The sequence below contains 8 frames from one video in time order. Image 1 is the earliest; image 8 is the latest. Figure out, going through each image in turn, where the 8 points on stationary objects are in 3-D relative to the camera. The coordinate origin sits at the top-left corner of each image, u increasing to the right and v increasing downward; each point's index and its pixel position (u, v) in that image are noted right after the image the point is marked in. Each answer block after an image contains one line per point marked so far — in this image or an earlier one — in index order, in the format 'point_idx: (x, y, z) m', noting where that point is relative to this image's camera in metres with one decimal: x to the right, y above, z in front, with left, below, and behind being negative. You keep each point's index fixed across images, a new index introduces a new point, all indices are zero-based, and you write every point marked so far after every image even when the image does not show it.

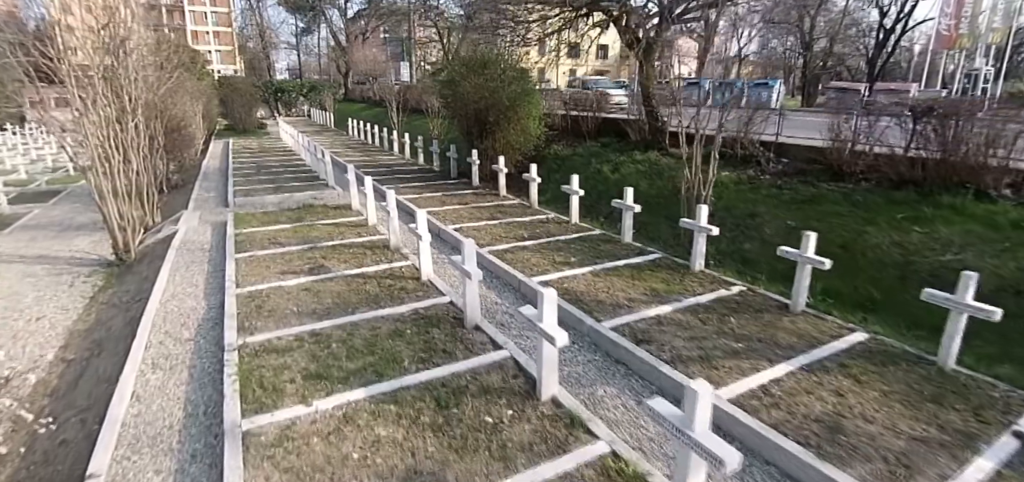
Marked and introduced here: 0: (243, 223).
0: (-4.5, +0.3, +8.5) m
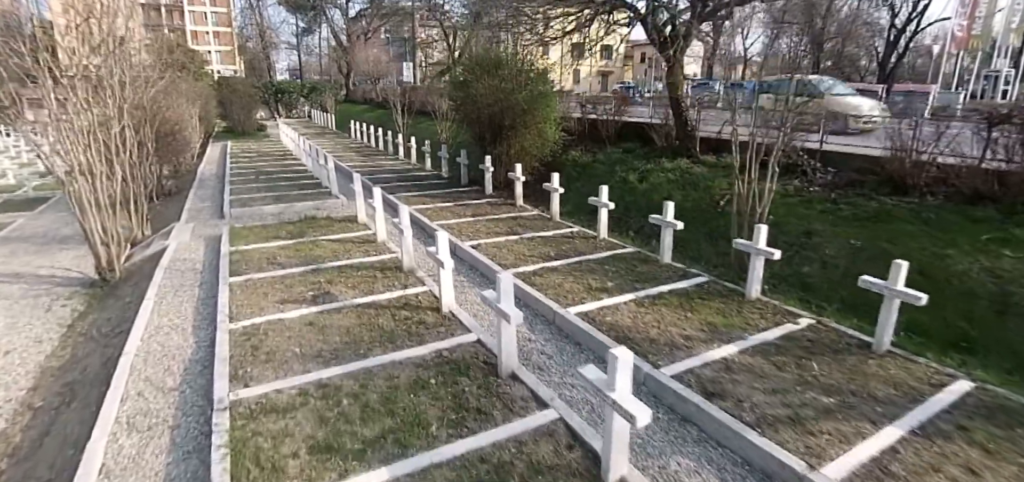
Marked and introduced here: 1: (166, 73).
0: (-4.1, +0.1, +7.7) m
1: (-9.5, +4.6, +13.9) m
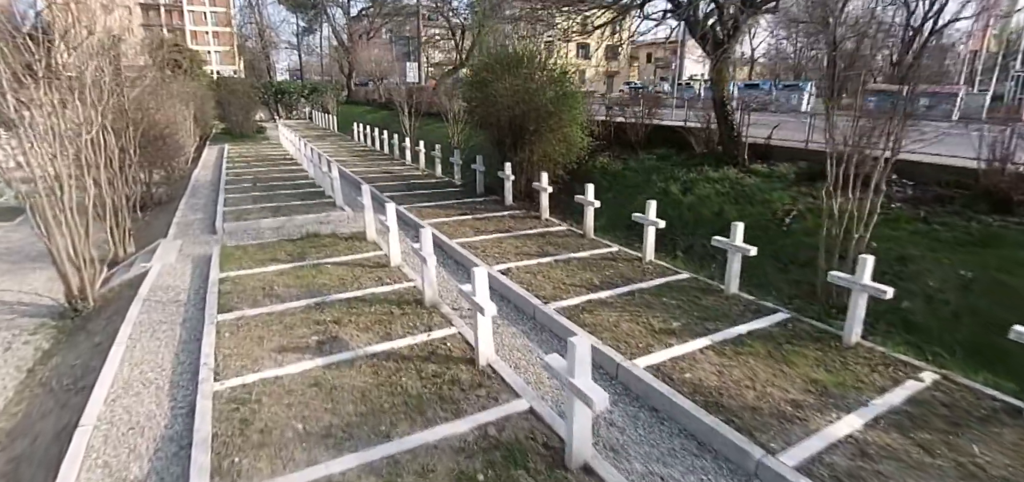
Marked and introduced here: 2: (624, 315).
0: (-3.7, -0.2, +6.7) m
1: (-9.1, +4.3, +12.9) m
2: (+1.1, -0.8, +5.2) m
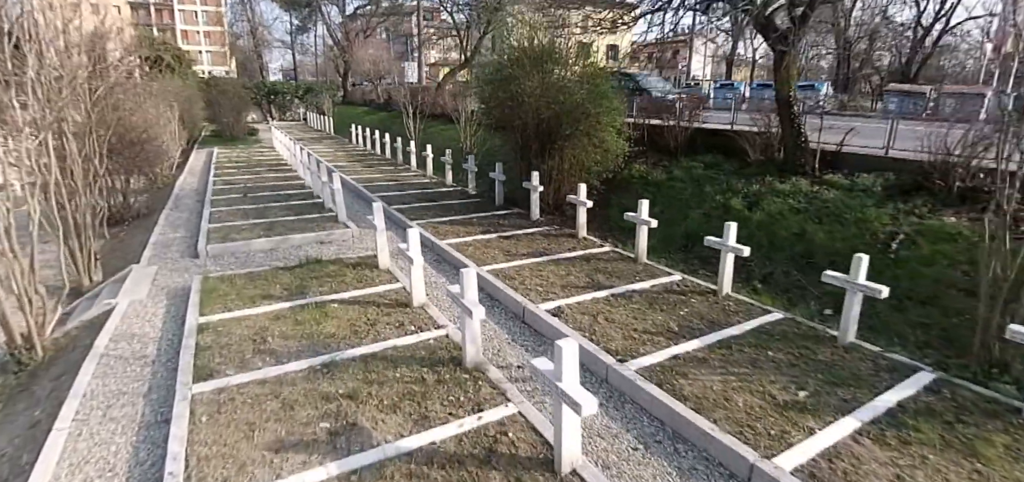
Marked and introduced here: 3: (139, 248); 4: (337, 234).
0: (-3.2, -0.6, +5.4) m
1: (-8.6, +3.9, +11.6) m
2: (+1.7, -1.1, +4.0) m
3: (-5.8, -0.1, +7.9) m
4: (-2.6, +0.1, +7.6) m
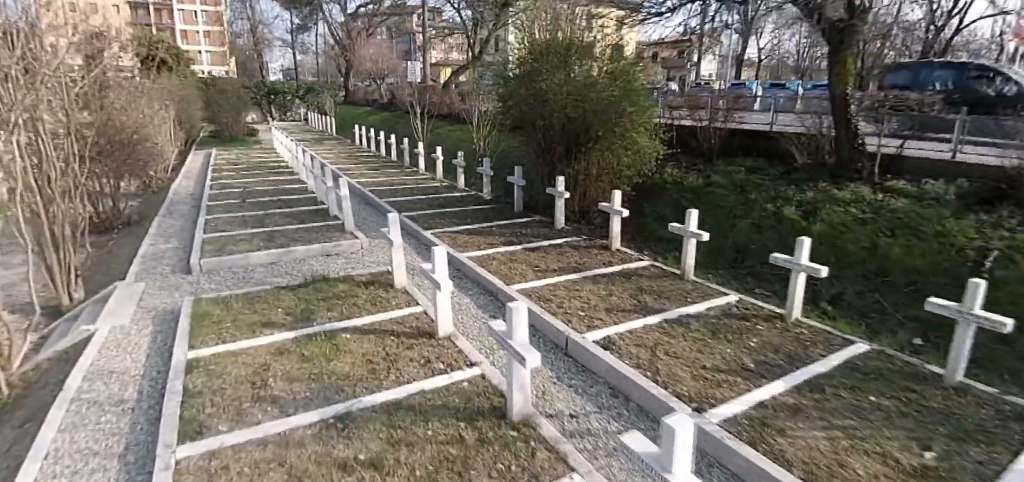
0: (-2.8, -0.8, +4.6) m
1: (-8.2, +3.7, +10.8) m
2: (+2.1, -1.2, +3.3) m
3: (-5.5, -0.3, +7.2) m
4: (-2.3, -0.1, +6.9) m
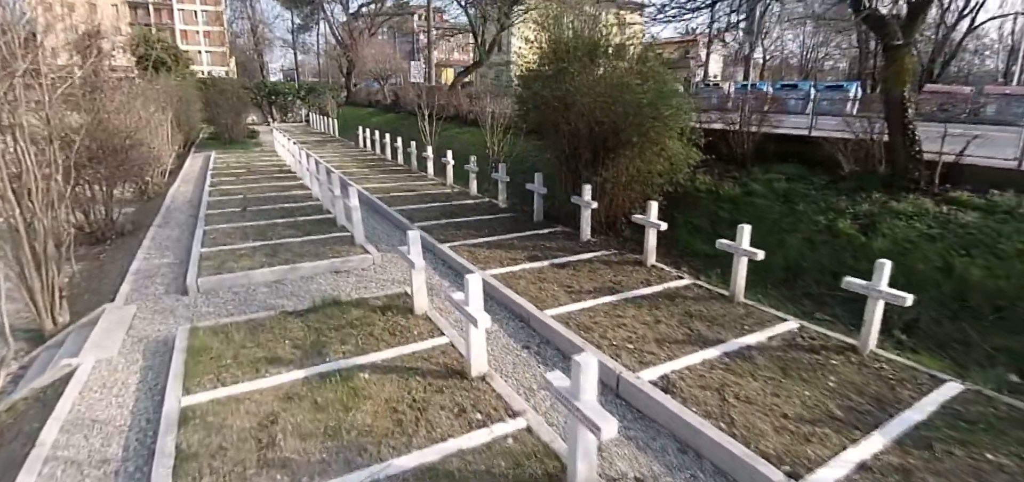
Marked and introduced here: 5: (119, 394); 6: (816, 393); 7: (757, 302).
0: (-2.5, -1.0, +4.1) m
1: (-7.9, +3.5, +10.2) m
2: (+2.4, -1.4, +2.7) m
3: (-5.1, -0.5, +6.6) m
4: (-1.9, -0.3, +6.3) m
5: (-3.0, -1.2, +3.9) m
6: (+2.3, -1.1, +3.8) m
7: (+2.6, -0.6, +5.4) m
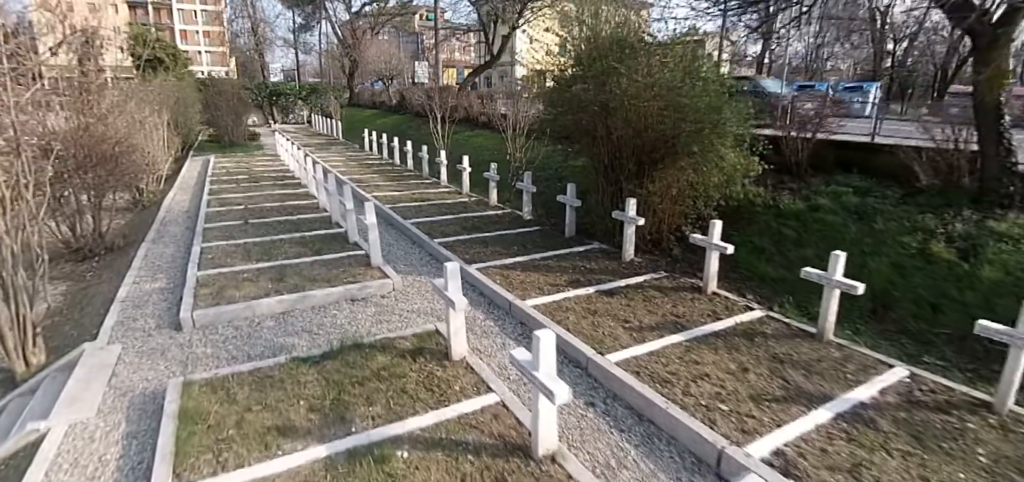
0: (-2.0, -1.2, +3.3) m
1: (-7.5, +3.3, +9.4) m
2: (+2.9, -1.7, +1.9) m
3: (-4.7, -0.7, +5.8) m
4: (-1.5, -0.5, +5.5) m
5: (-2.6, -1.4, +3.1) m
6: (+2.7, -1.4, +3.0) m
7: (+3.1, -0.9, +4.6) m
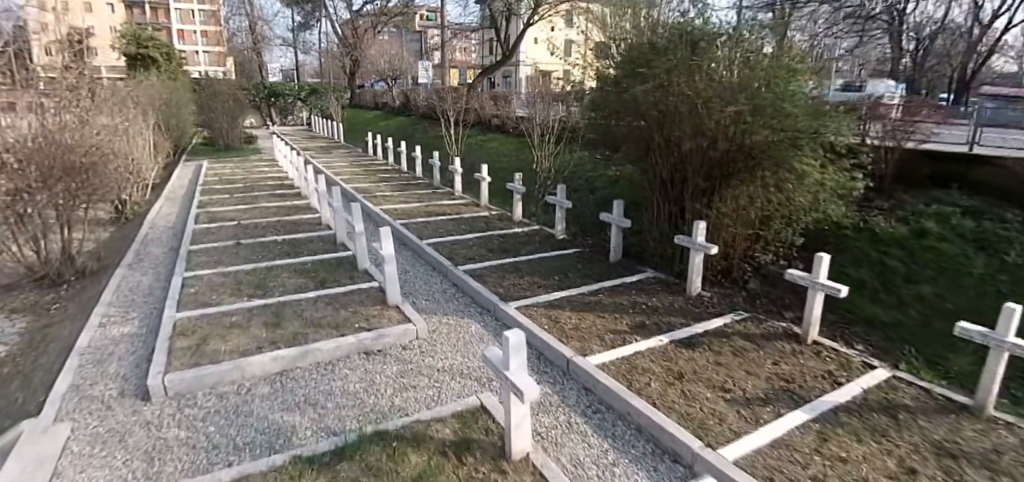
0: (-1.5, -1.5, +2.2) m
1: (-7.0, +2.9, +8.4) m
2: (+3.3, -2.0, +0.8) m
3: (-4.2, -1.1, +4.7) m
4: (-1.0, -0.8, +4.4) m
5: (-2.1, -1.7, +2.0) m
6: (+3.2, -1.7, +1.9) m
7: (+3.5, -1.2, +3.6) m
